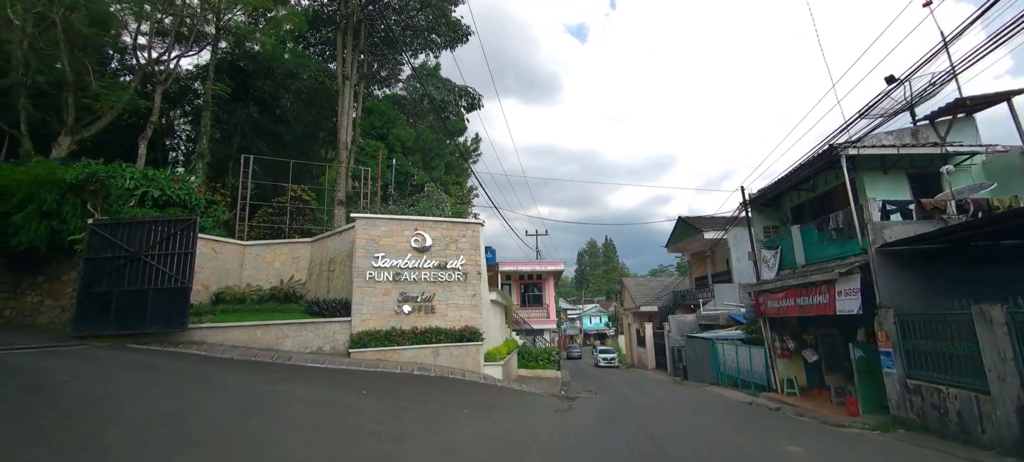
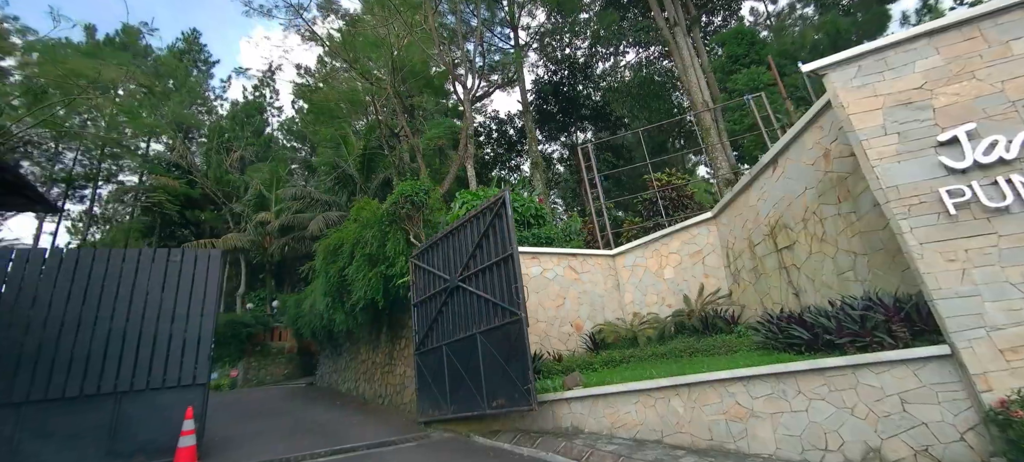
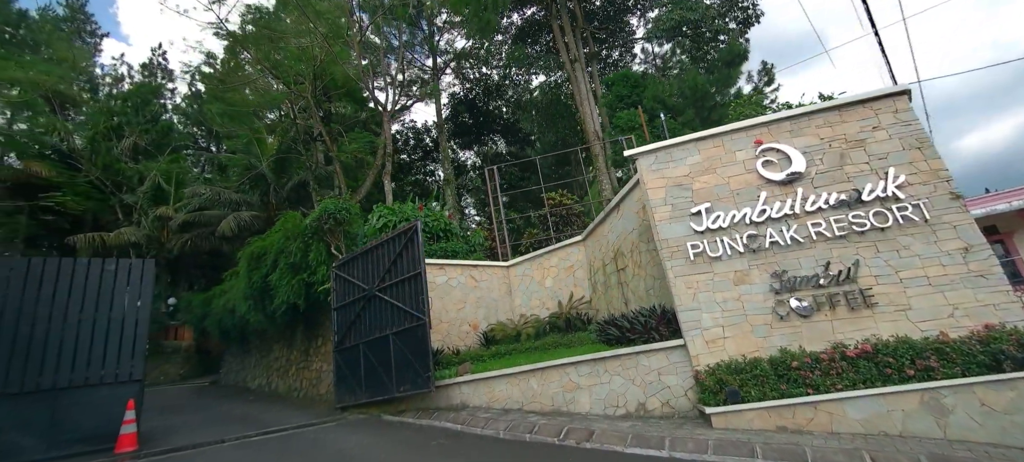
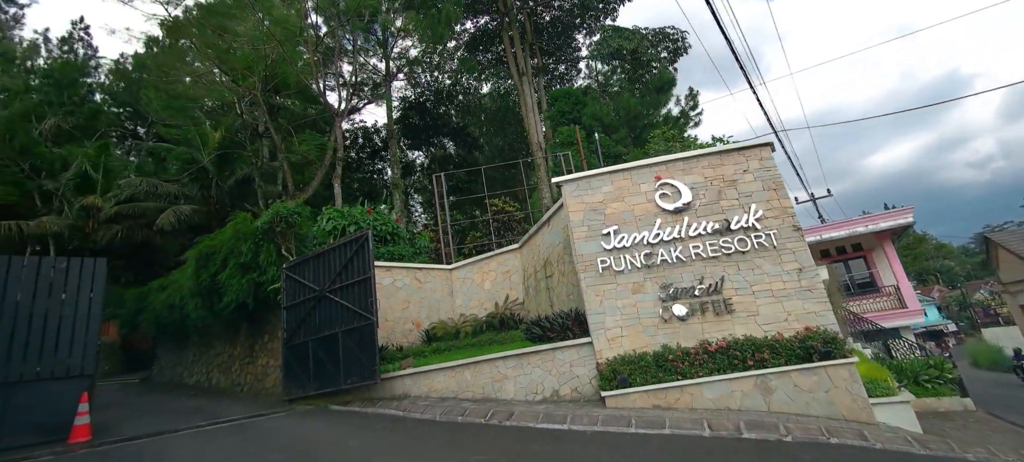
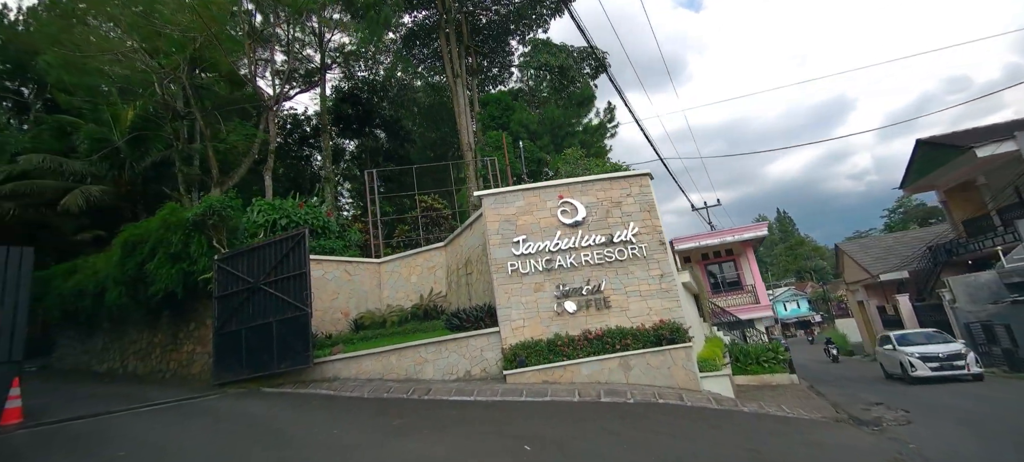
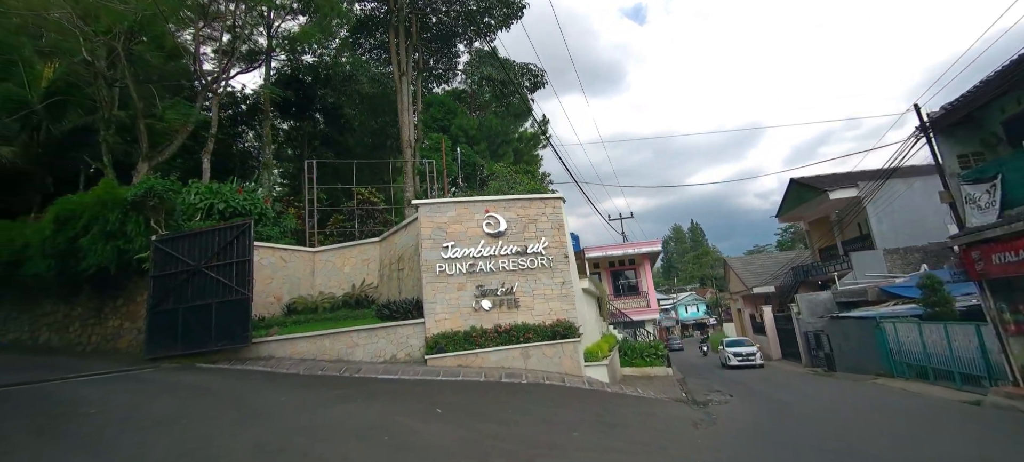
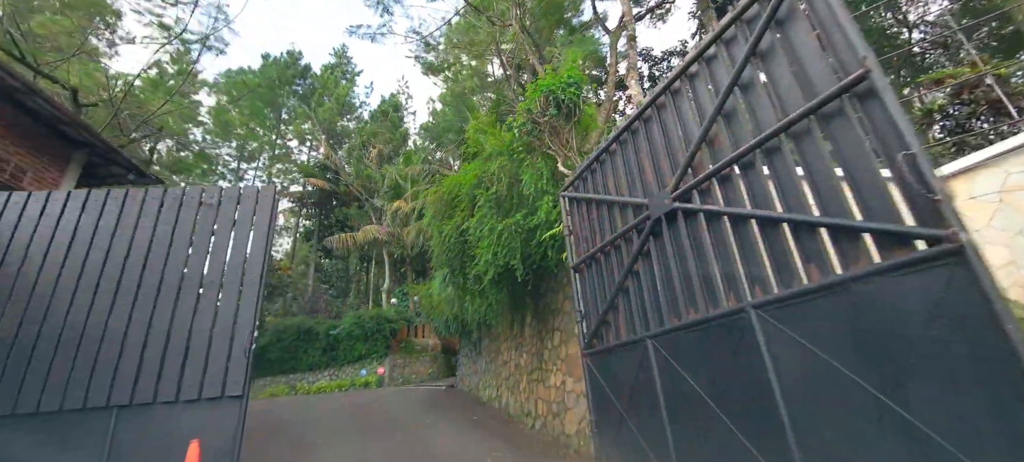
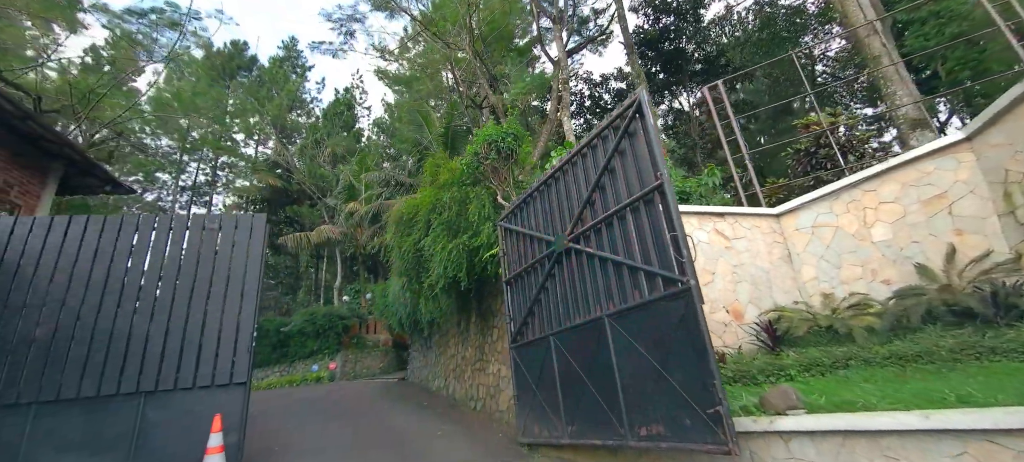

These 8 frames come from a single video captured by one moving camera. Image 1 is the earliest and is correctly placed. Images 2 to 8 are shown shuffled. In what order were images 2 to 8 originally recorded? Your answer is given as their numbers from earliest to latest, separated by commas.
6, 5, 4, 3, 2, 8, 7
